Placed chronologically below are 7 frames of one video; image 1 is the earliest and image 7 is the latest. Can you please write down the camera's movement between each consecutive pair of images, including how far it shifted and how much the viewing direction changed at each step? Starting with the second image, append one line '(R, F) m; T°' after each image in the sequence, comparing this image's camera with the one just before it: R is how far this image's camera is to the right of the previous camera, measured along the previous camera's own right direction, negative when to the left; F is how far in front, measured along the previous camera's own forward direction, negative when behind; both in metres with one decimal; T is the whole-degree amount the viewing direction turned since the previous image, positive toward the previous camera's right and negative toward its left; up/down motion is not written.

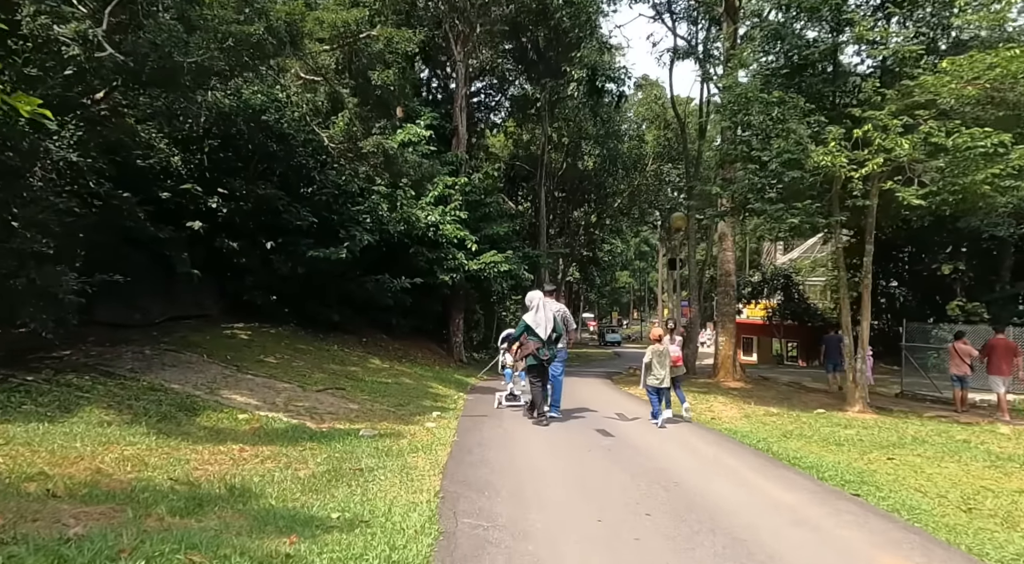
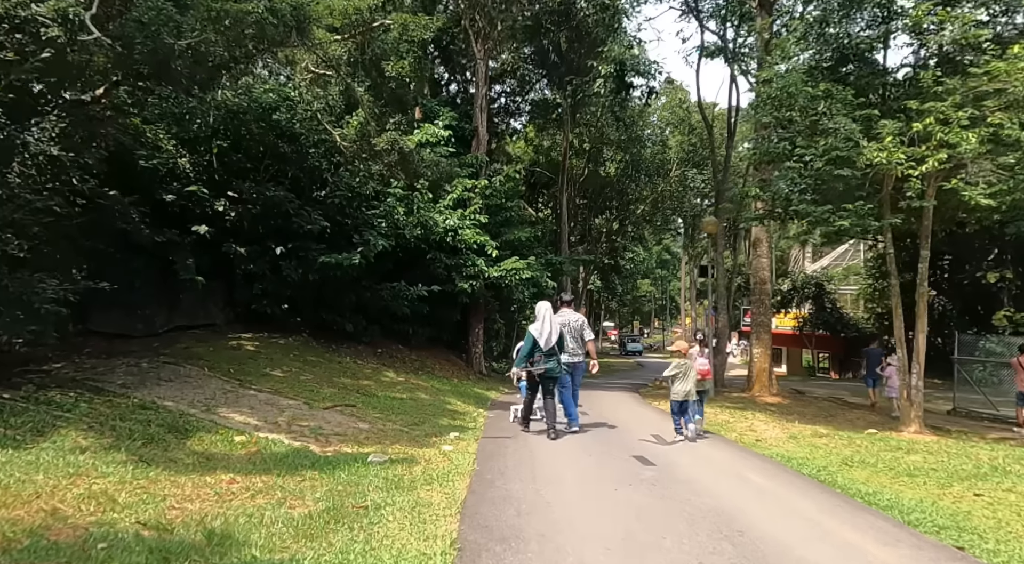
(-0.1, +0.9) m; -2°
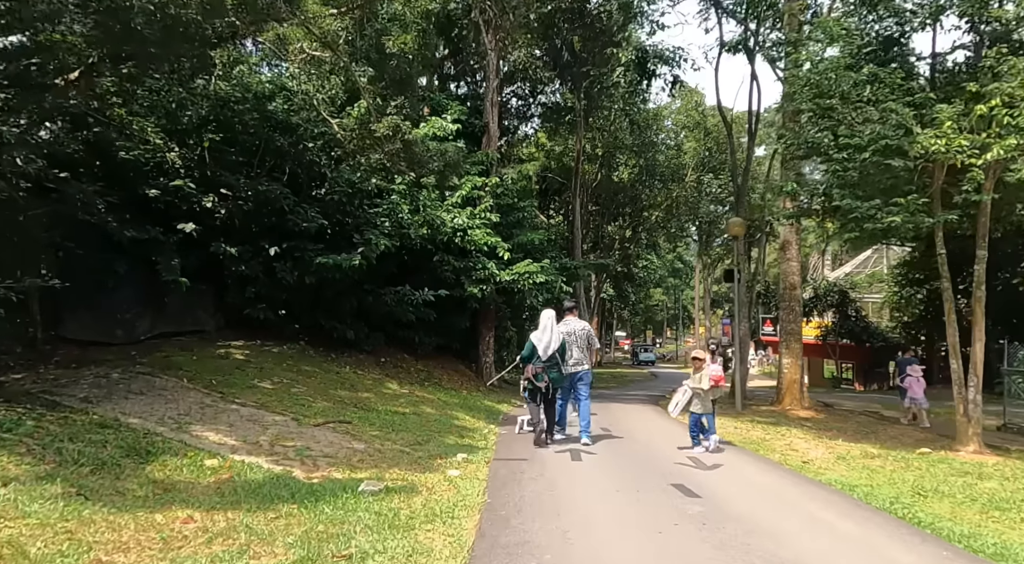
(-0.1, +1.1) m; -1°
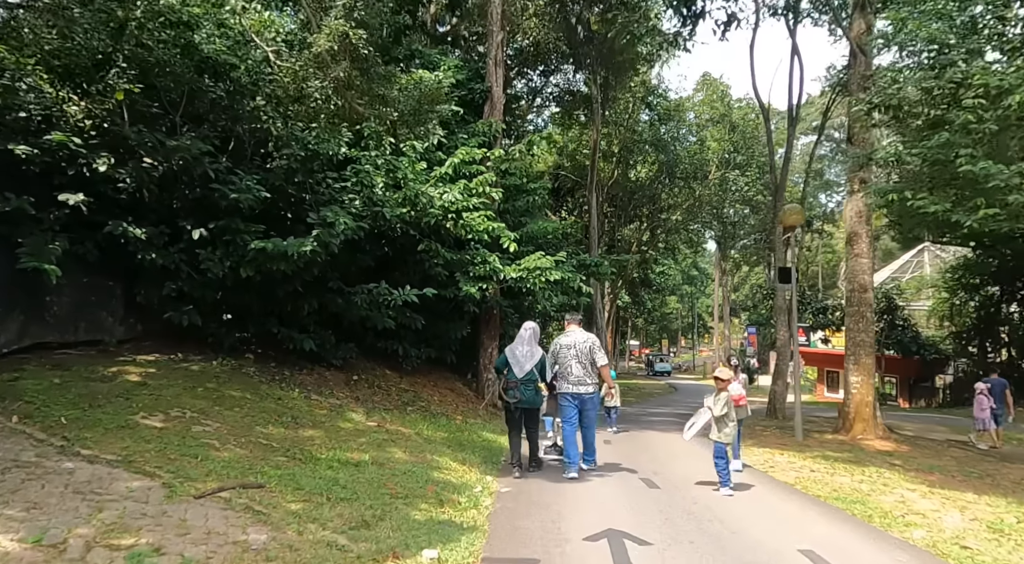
(+0.1, +3.2) m; -1°
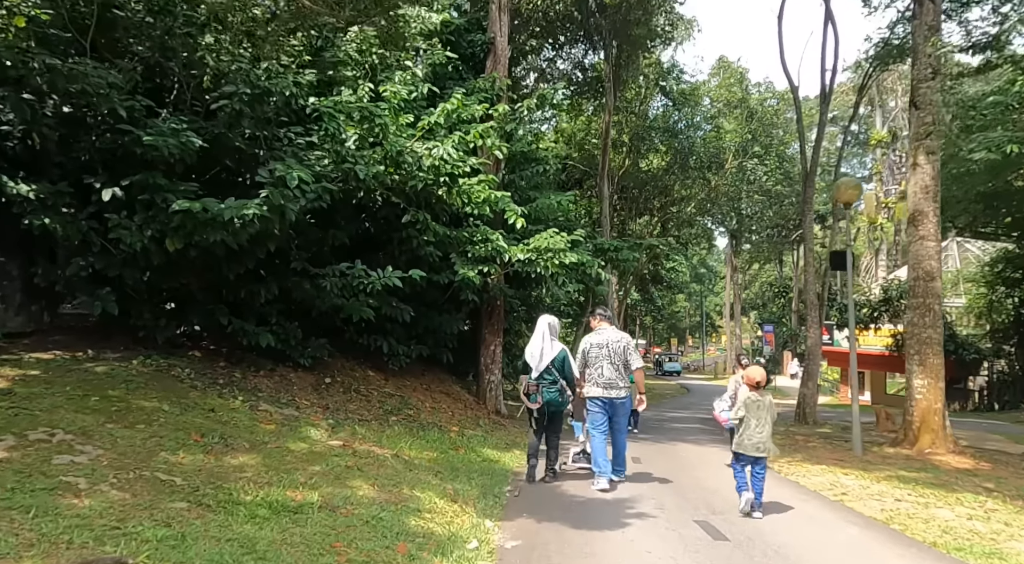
(0.0, +2.2) m; 0°
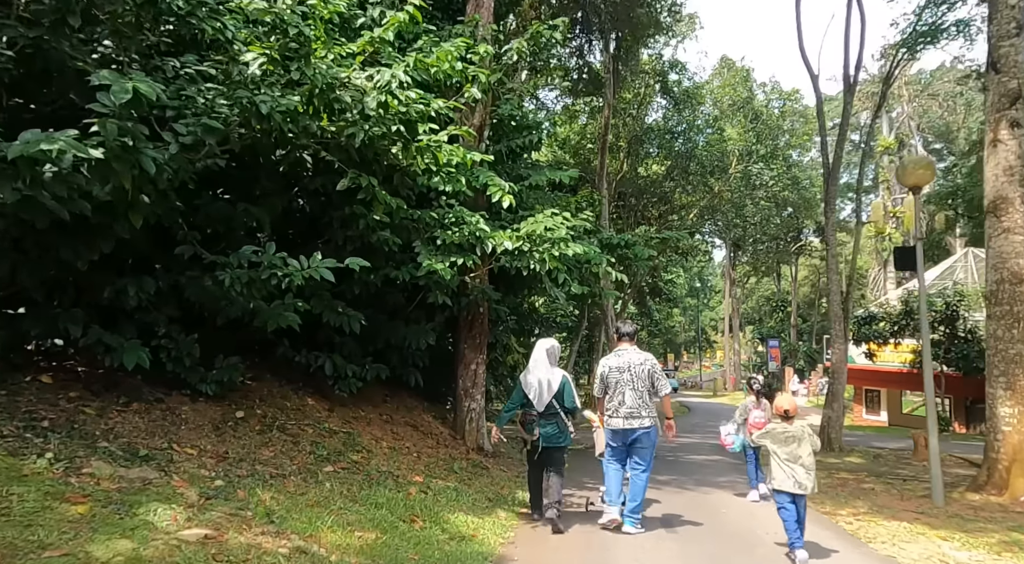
(+0.1, +2.7) m; +1°
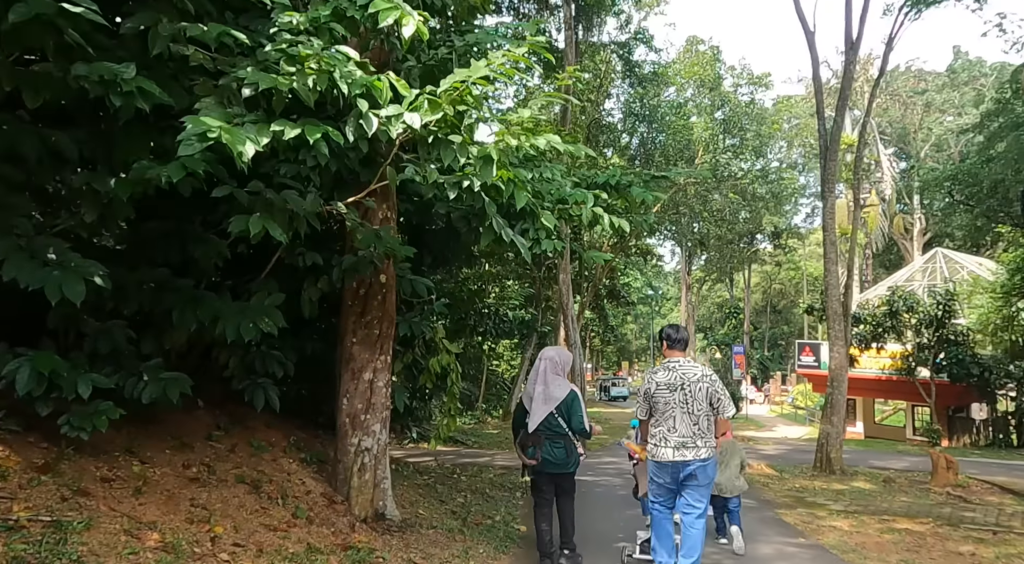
(+0.2, +4.2) m; +4°
